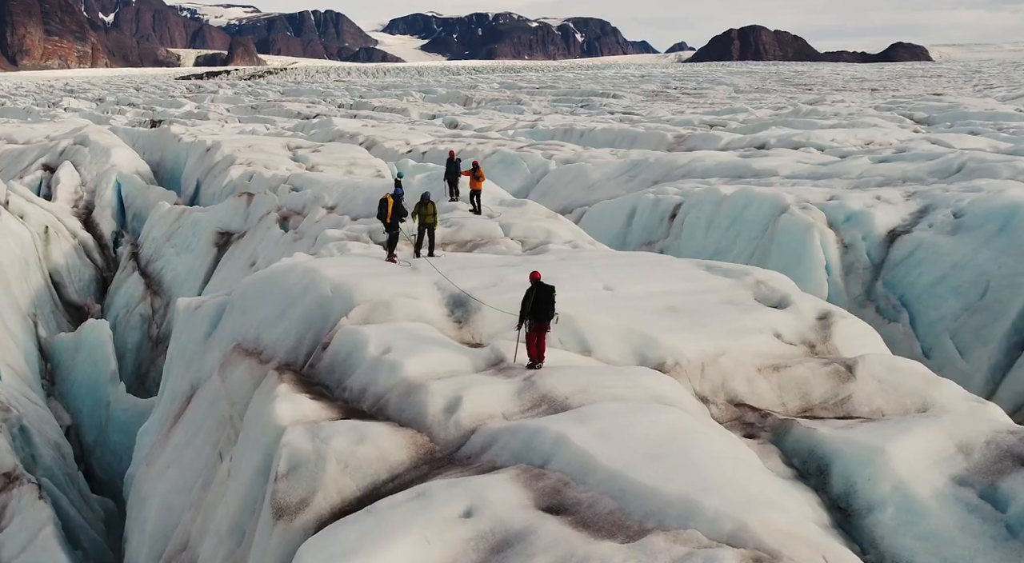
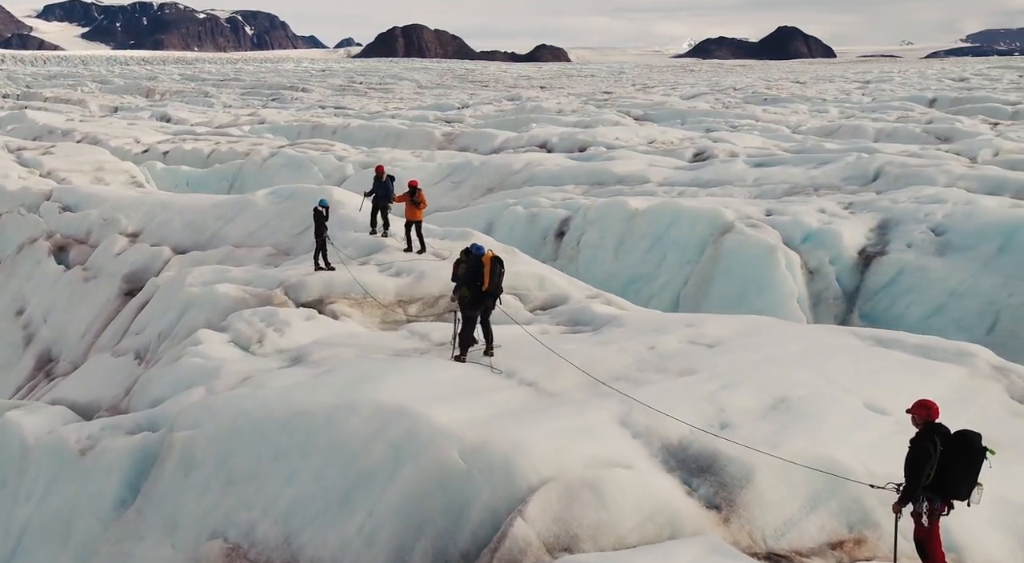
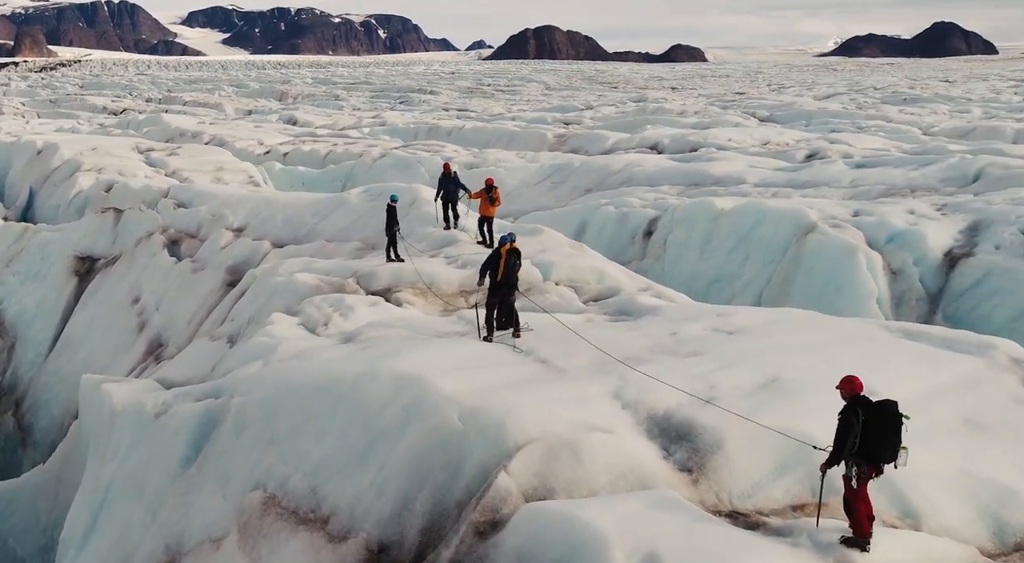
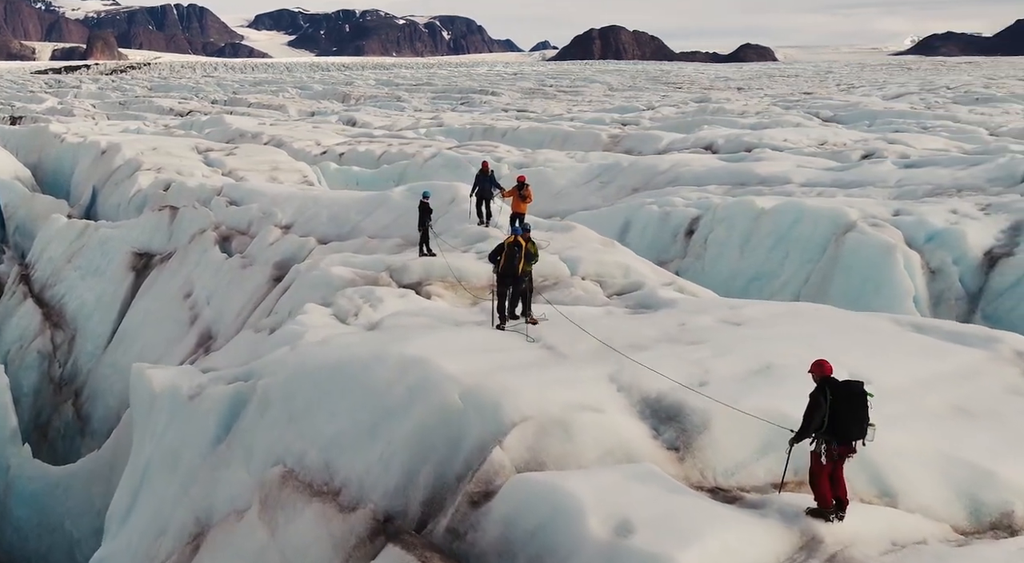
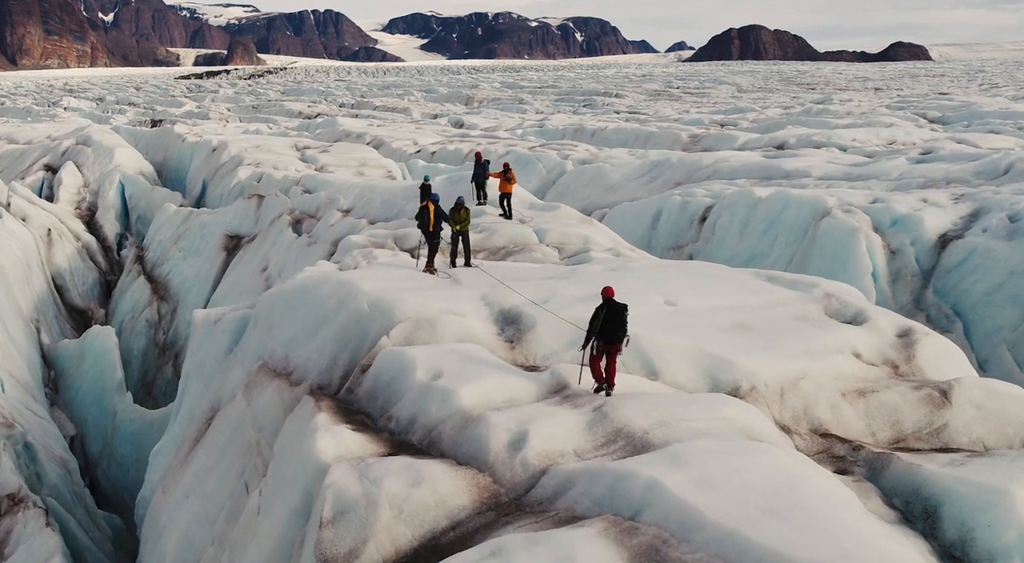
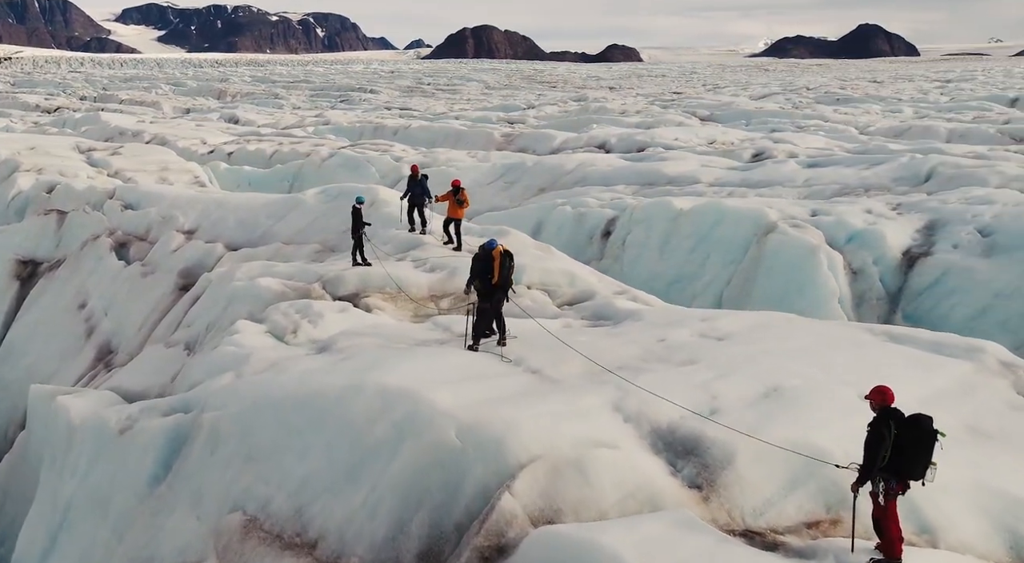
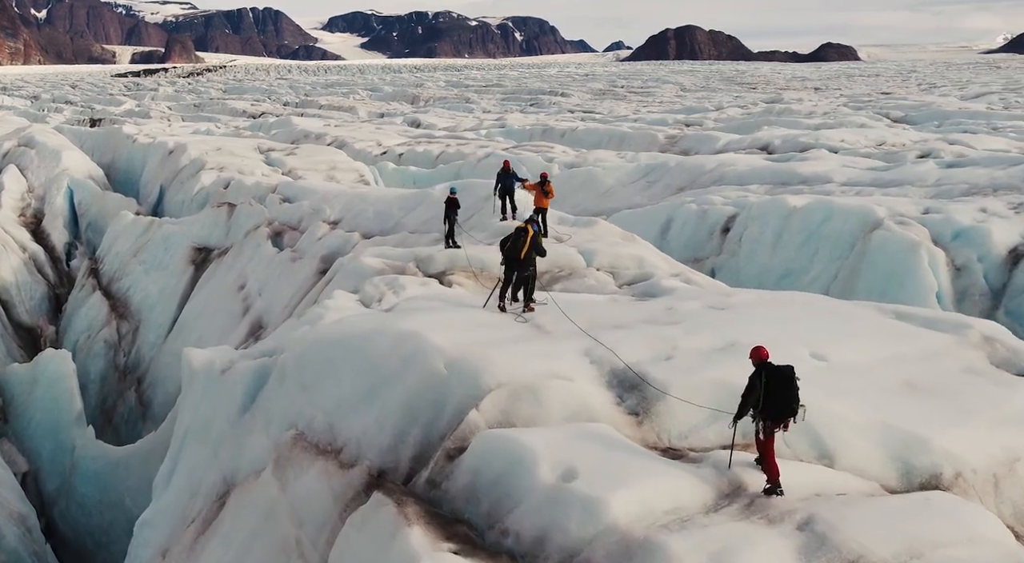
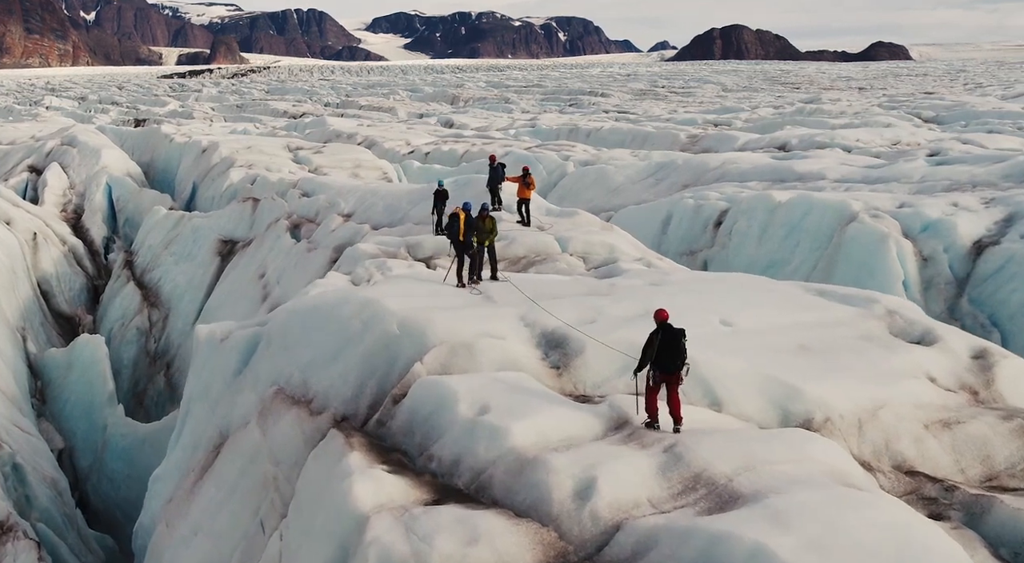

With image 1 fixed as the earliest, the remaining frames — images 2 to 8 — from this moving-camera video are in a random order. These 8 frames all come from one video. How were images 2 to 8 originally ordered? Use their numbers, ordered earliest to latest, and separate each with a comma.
5, 8, 7, 4, 3, 6, 2
